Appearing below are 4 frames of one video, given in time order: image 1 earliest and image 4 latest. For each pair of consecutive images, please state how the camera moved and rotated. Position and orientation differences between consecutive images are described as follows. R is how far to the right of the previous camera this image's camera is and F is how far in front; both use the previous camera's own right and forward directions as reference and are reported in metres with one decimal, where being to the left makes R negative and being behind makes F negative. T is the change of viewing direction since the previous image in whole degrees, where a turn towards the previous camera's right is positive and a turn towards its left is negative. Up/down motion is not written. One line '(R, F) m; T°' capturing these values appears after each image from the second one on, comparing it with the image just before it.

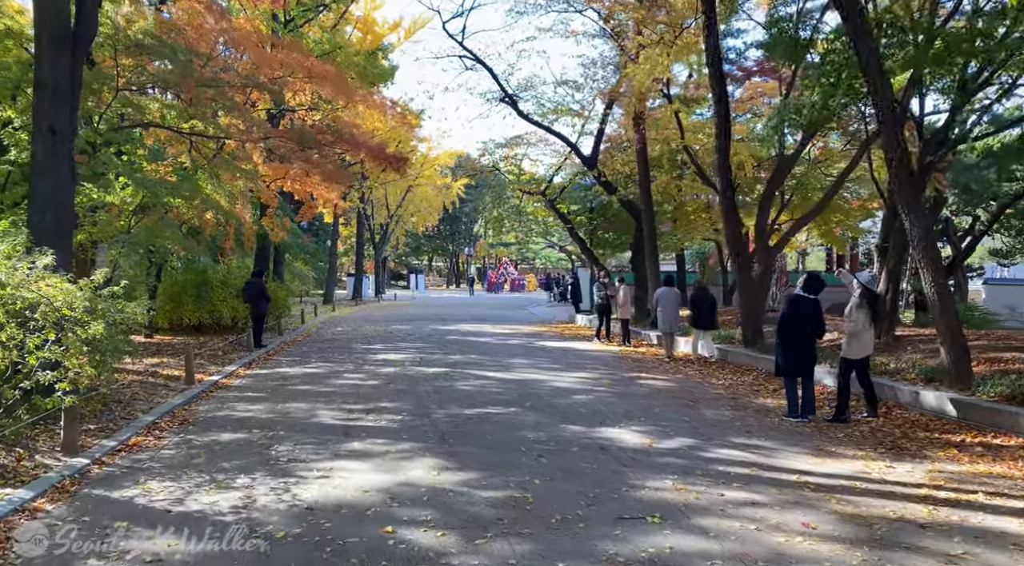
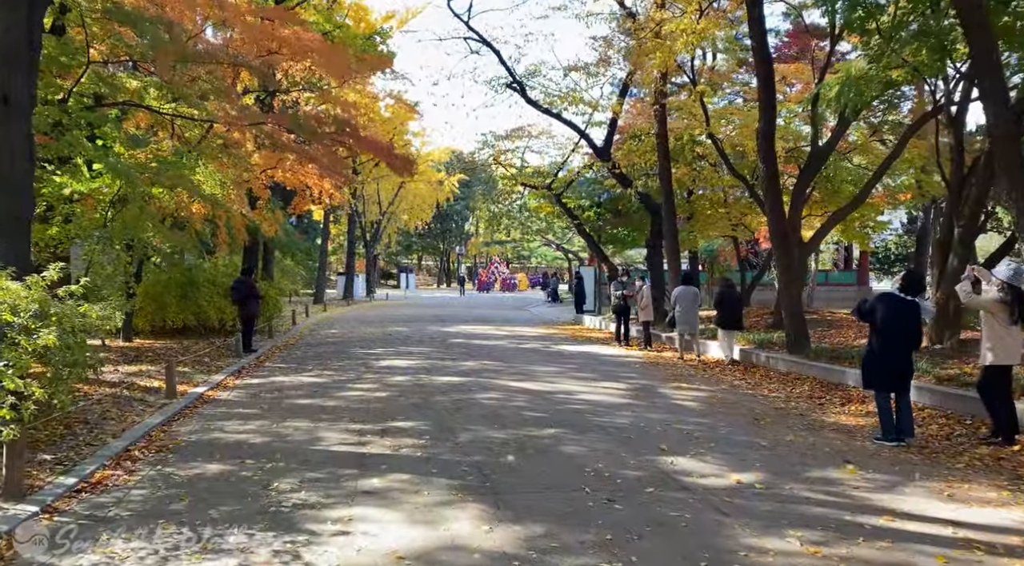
(-0.5, +1.8) m; +1°
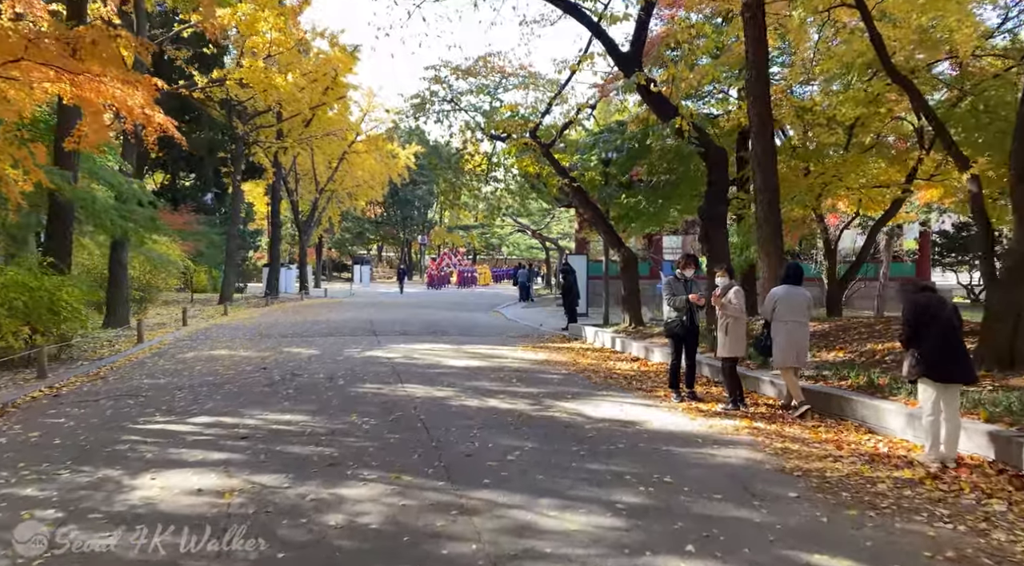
(+0.1, +10.7) m; +2°
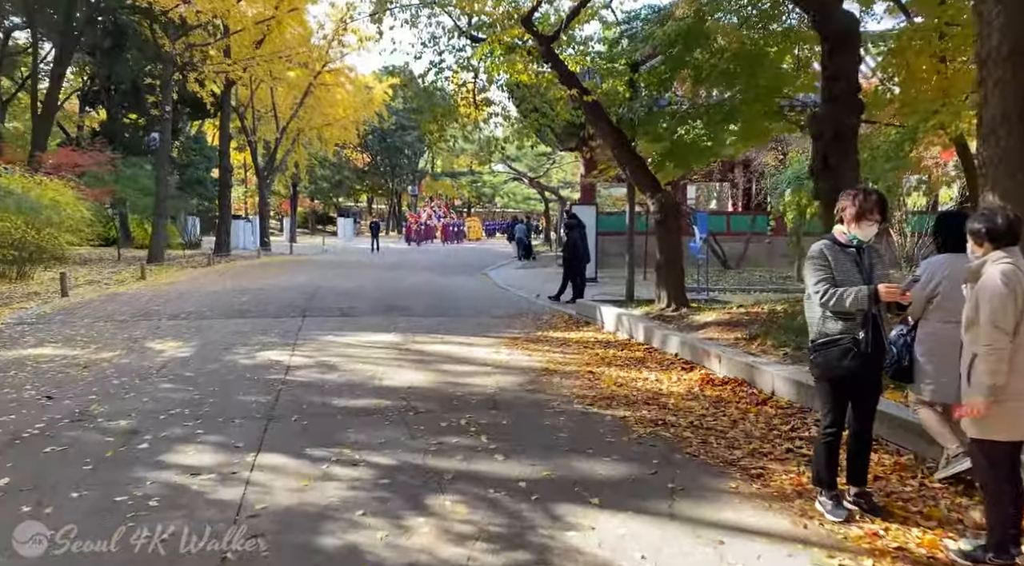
(+0.2, +6.6) m; 0°
